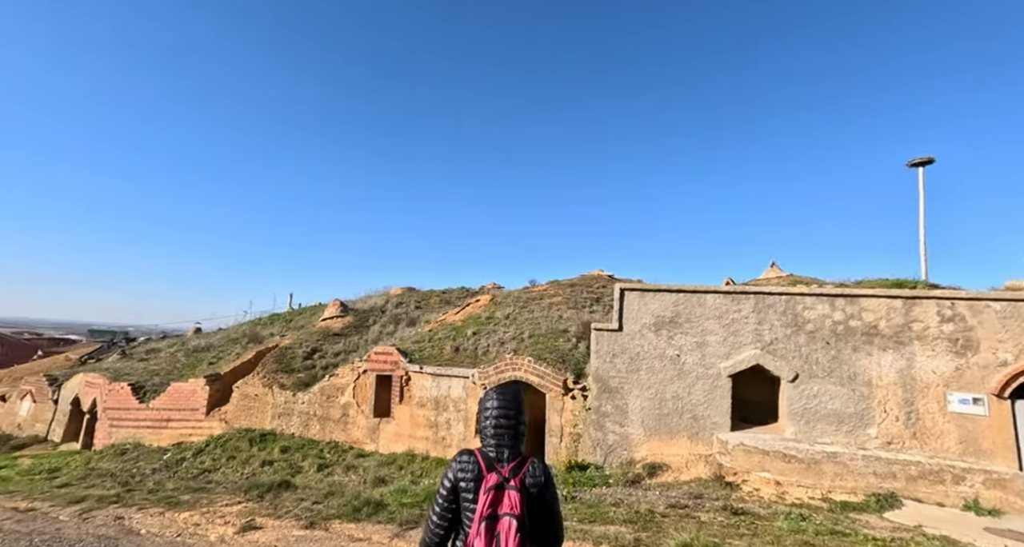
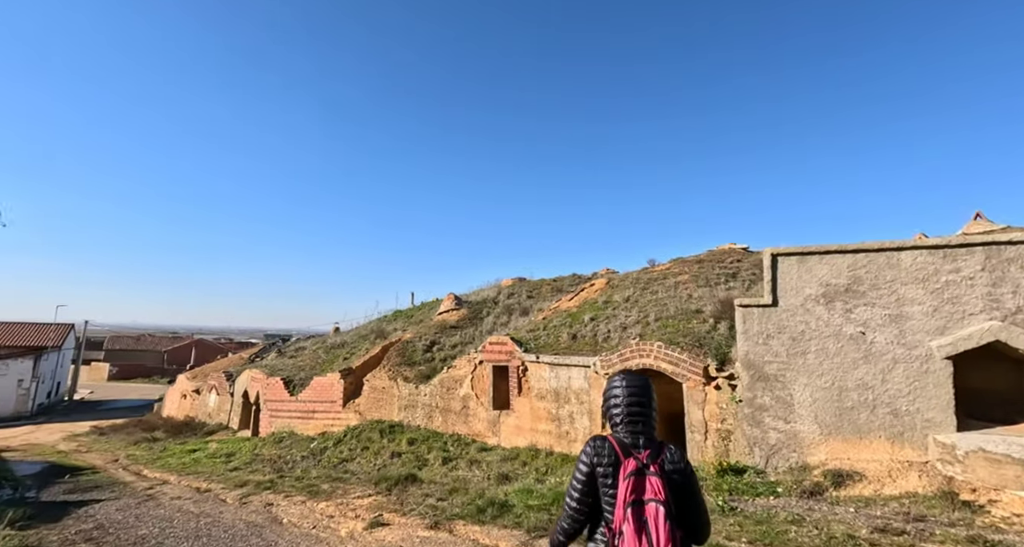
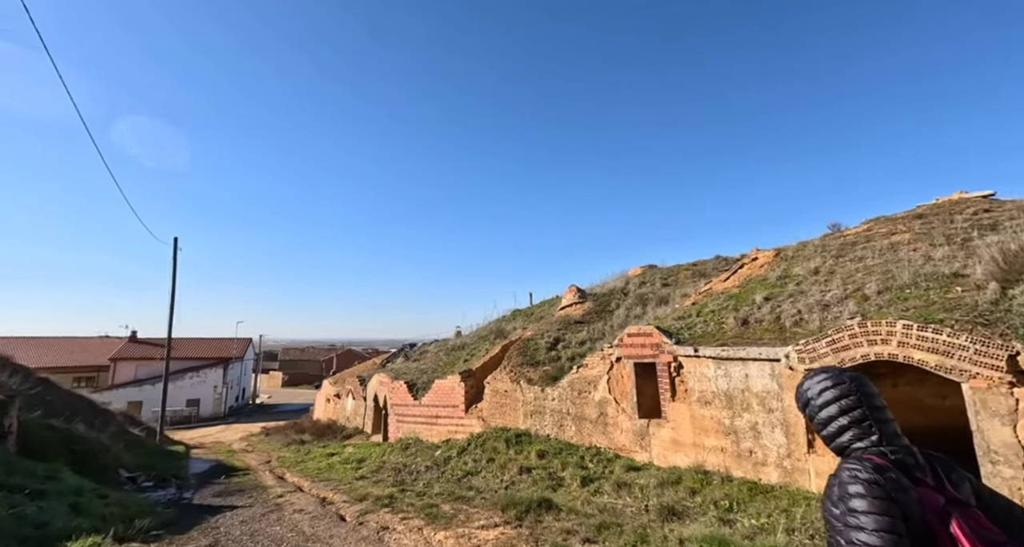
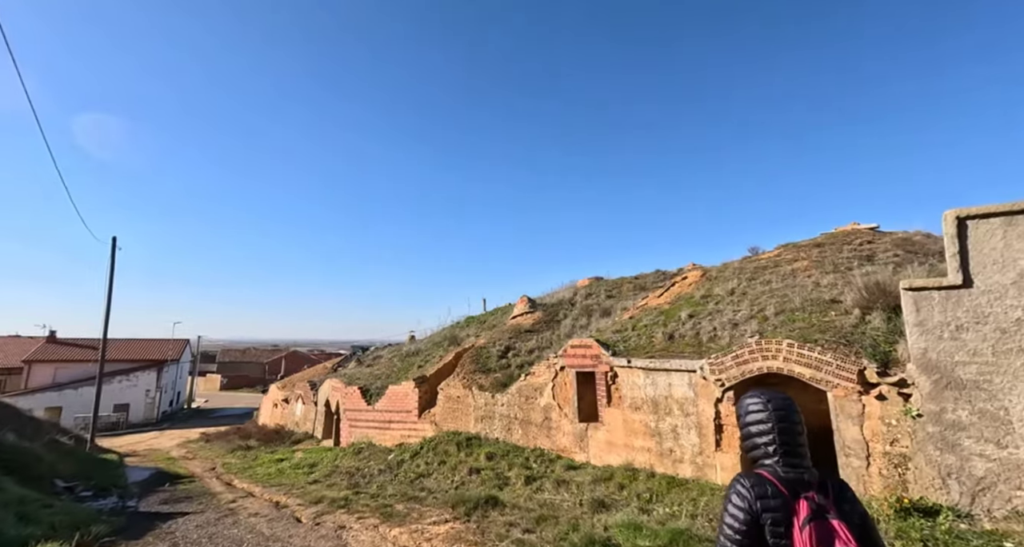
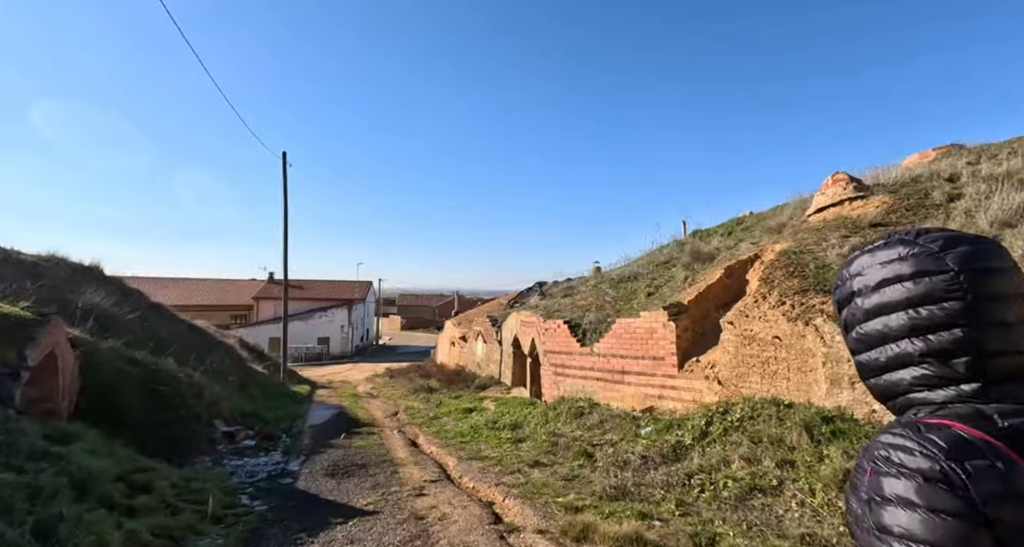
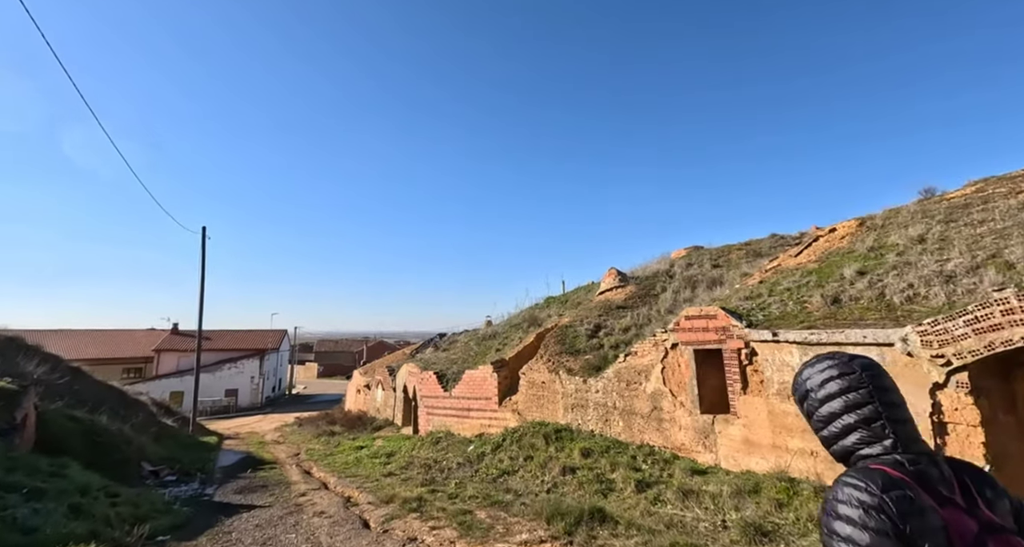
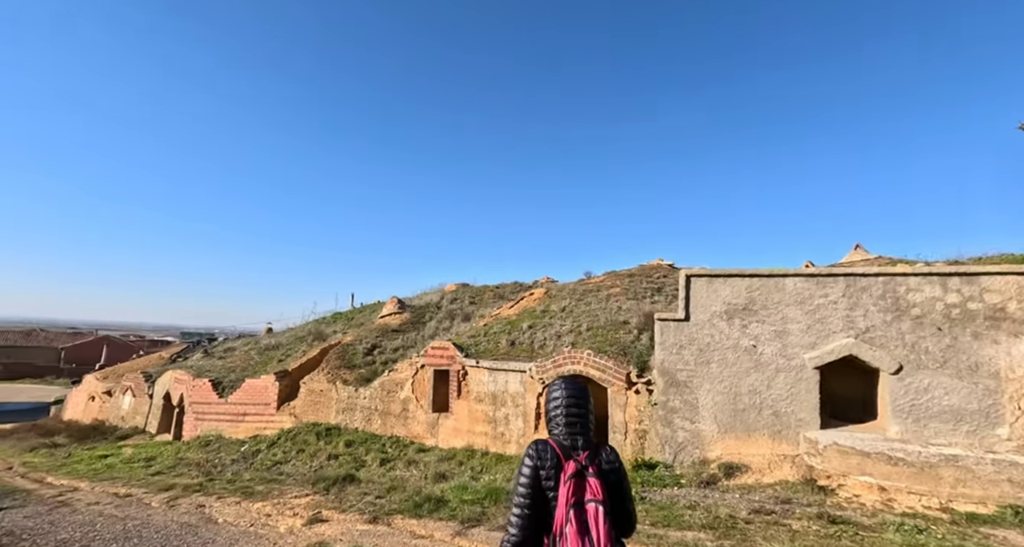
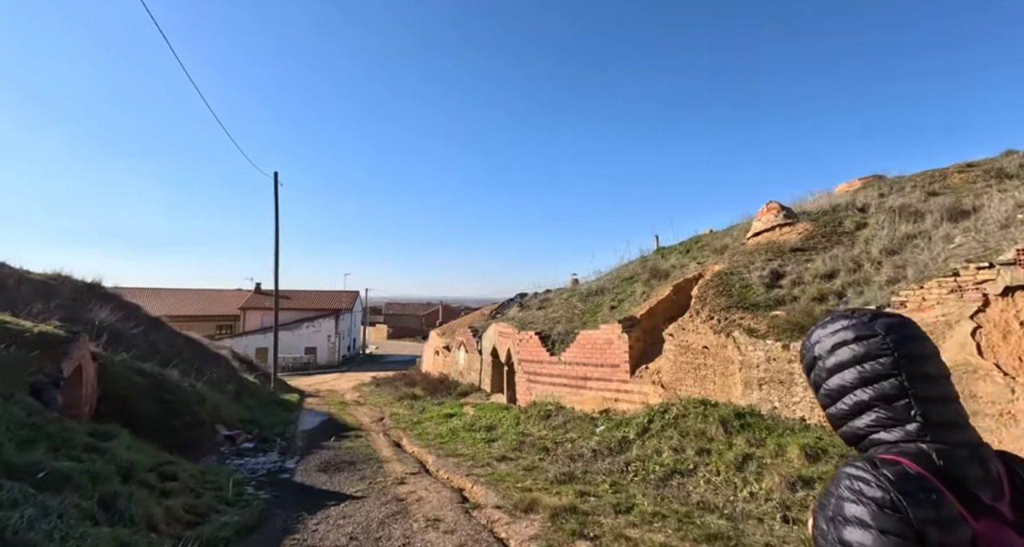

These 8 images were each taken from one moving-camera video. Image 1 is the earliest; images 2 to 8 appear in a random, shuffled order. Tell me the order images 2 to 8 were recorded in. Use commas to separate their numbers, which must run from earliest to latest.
7, 2, 4, 3, 6, 8, 5
